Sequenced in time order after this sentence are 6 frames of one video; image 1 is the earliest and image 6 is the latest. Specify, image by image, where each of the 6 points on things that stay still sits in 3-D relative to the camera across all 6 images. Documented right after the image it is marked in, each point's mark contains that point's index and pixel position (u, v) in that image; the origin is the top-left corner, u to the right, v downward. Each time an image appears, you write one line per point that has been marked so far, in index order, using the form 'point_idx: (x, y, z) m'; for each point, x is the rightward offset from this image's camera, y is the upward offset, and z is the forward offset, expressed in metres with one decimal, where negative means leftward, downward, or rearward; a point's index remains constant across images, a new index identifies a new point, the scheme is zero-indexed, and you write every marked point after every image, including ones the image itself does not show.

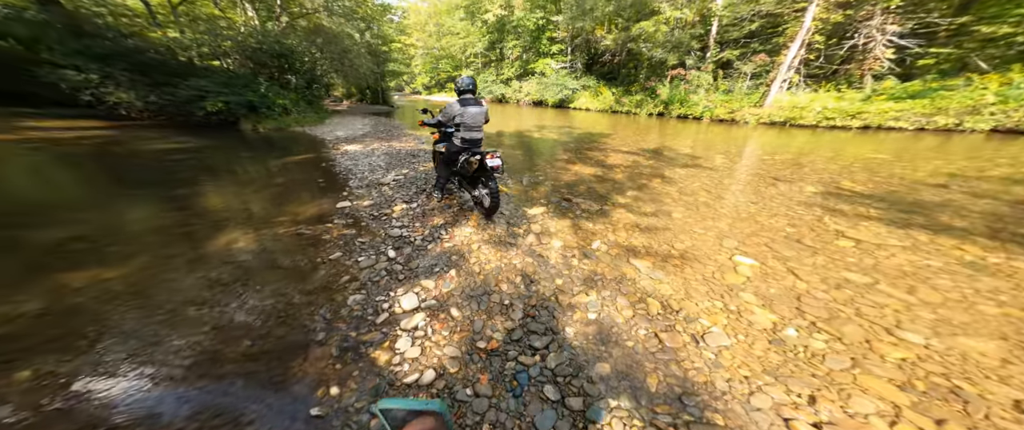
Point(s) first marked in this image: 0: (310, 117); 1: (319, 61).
0: (-11.2, +5.9, +15.9) m
1: (-11.1, +9.4, +16.6) m
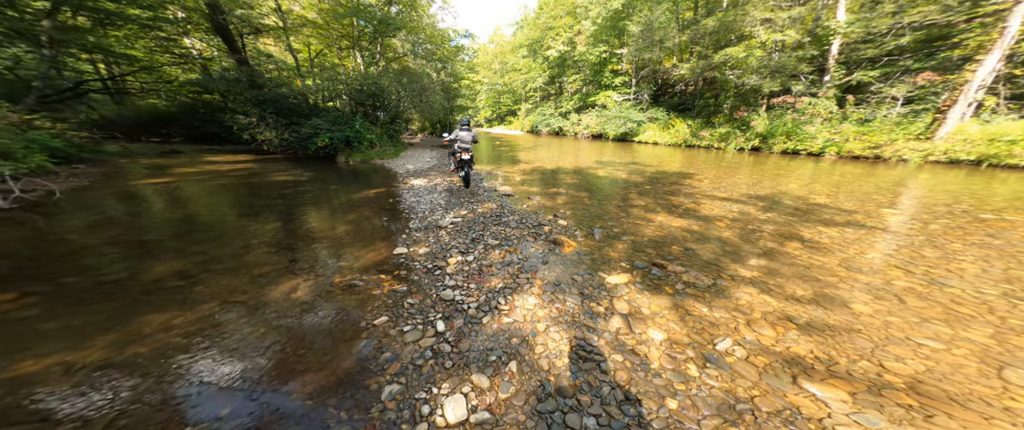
0: (-7.6, +4.2, +17.4) m
1: (-7.1, +7.6, +18.4) m
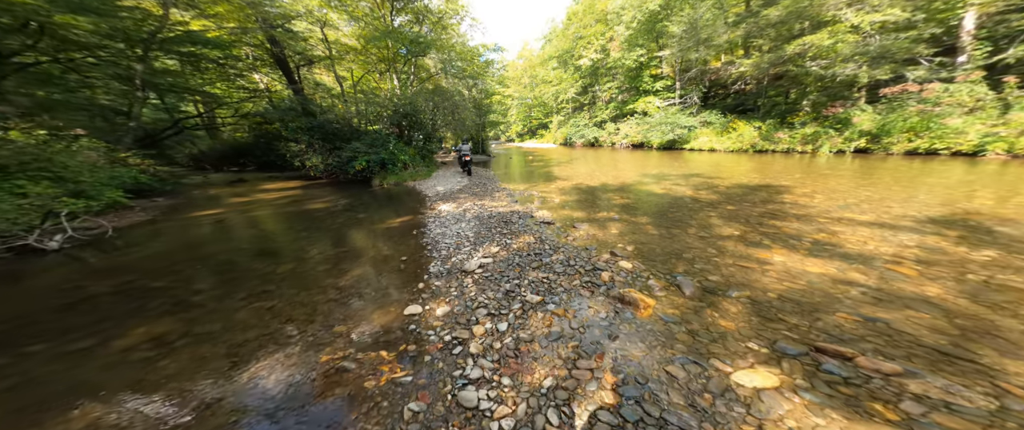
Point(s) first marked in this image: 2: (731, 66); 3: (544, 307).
0: (-5.5, +2.9, +17.0) m
1: (-4.9, +6.3, +18.2) m
2: (+14.5, +9.8, +18.4) m
3: (+0.4, -1.1, +3.3) m
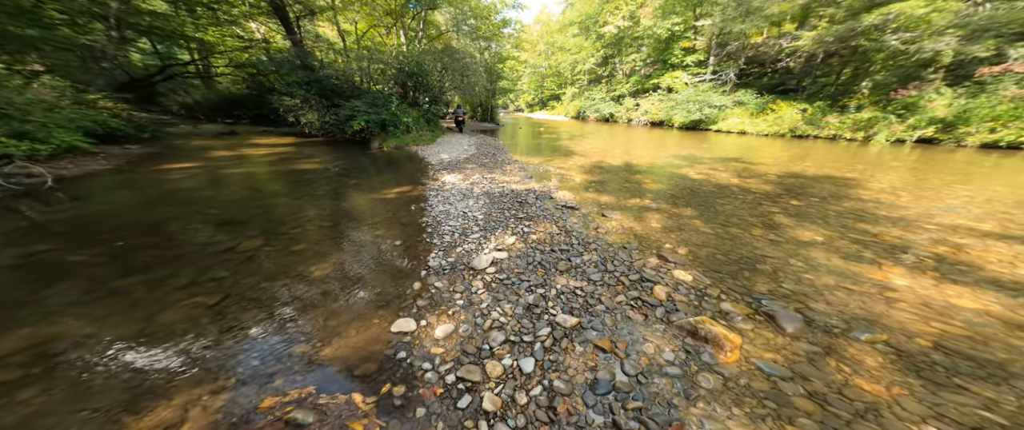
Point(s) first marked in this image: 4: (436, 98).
0: (-4.8, +4.6, +15.8) m
1: (-4.1, +8.0, +16.6) m
2: (+15.5, +10.4, +16.3) m
3: (+0.6, -1.0, +2.4) m
4: (-4.5, +6.9, +16.5) m
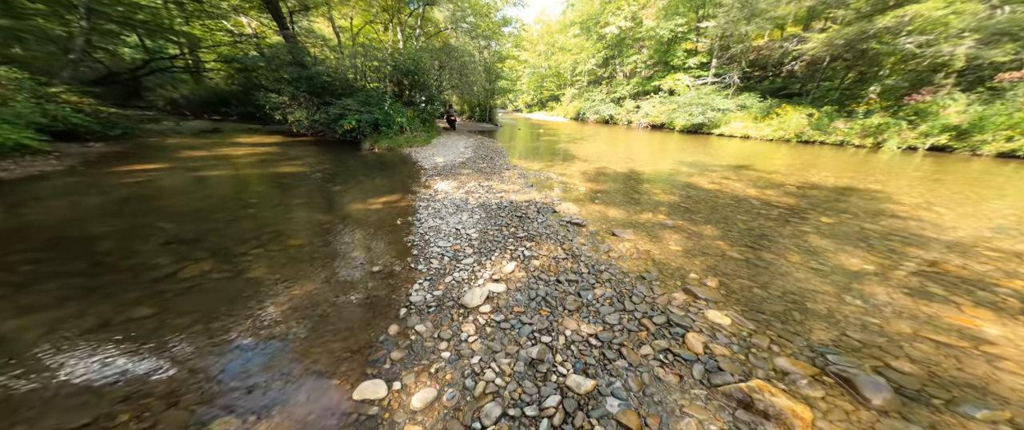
0: (-4.9, +4.4, +15.1) m
1: (-4.2, +7.8, +16.0) m
2: (+15.4, +10.0, +16.0) m
3: (+0.6, -1.3, +1.9) m
4: (-4.6, +6.7, +15.9) m
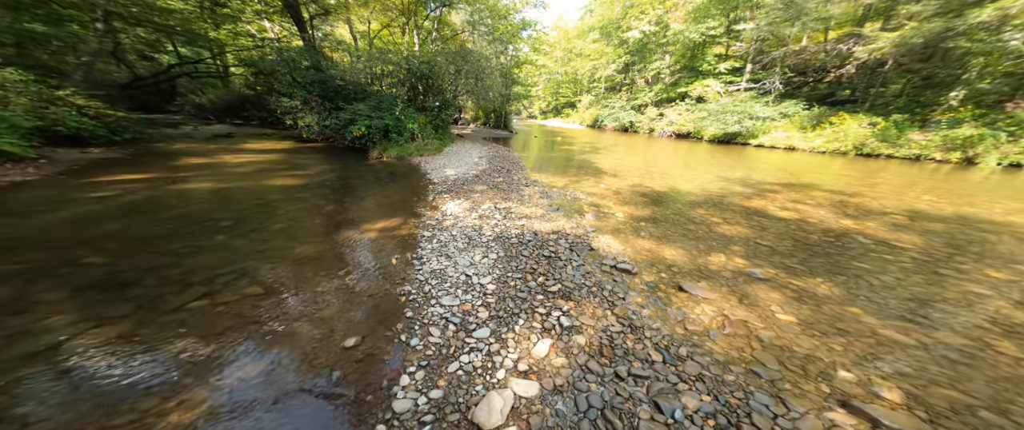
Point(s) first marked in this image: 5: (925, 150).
0: (-4.0, +3.8, +14.3) m
1: (-3.1, +7.1, +15.2) m
2: (+16.5, +8.9, +14.4) m
3: (+0.9, -1.7, +0.7) m
4: (-3.6, +6.1, +15.1) m
5: (+15.0, +2.4, +10.2) m
